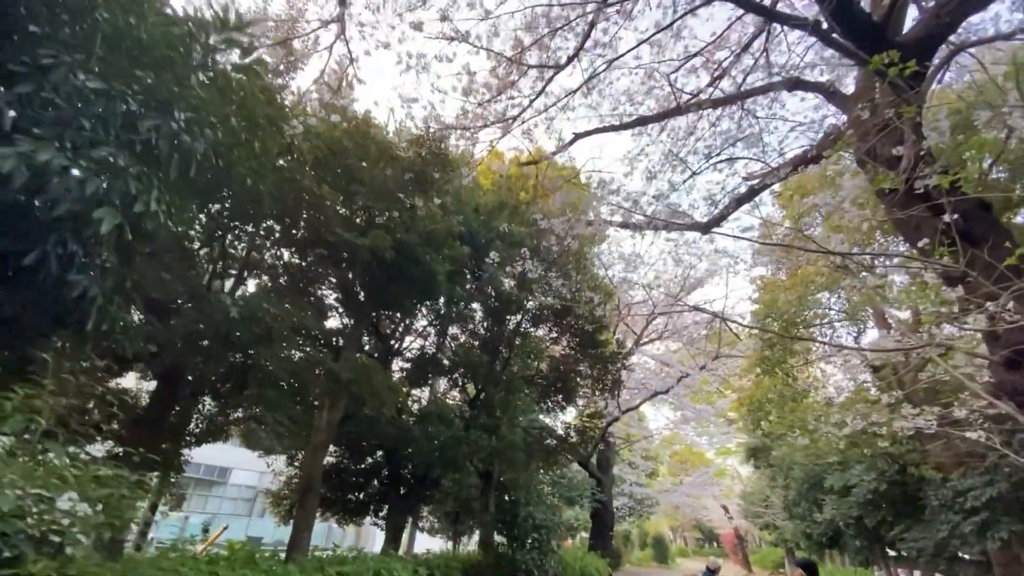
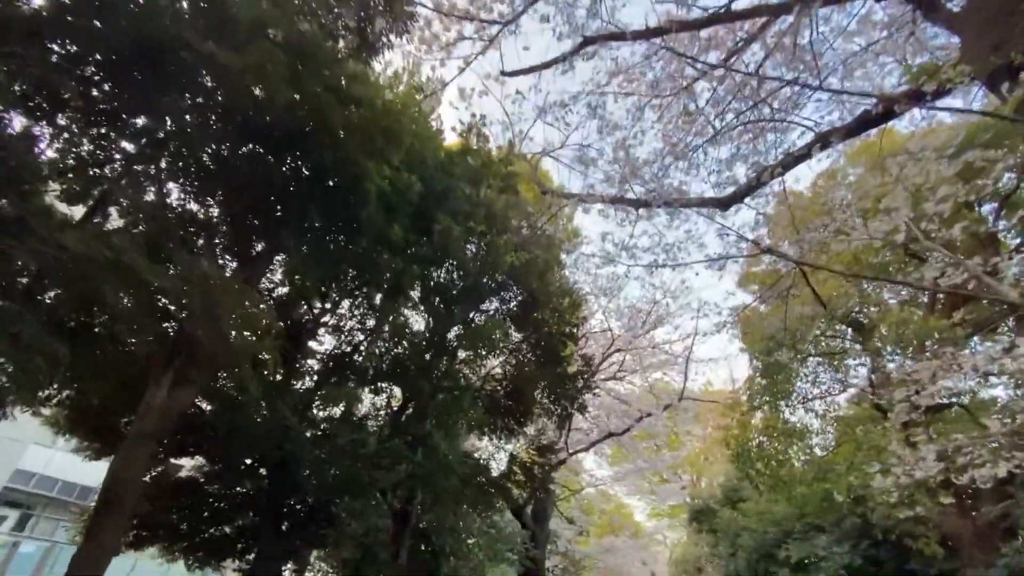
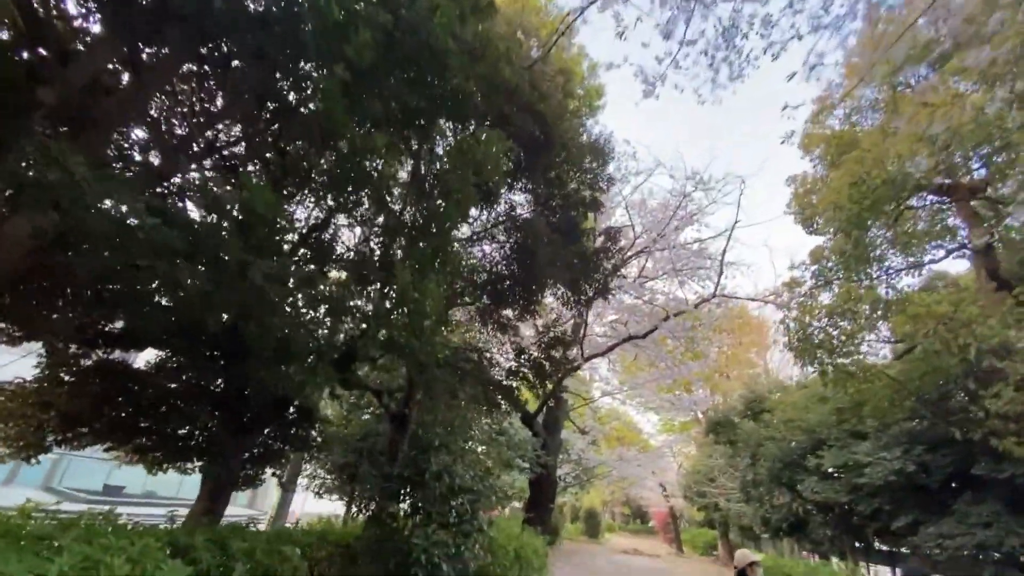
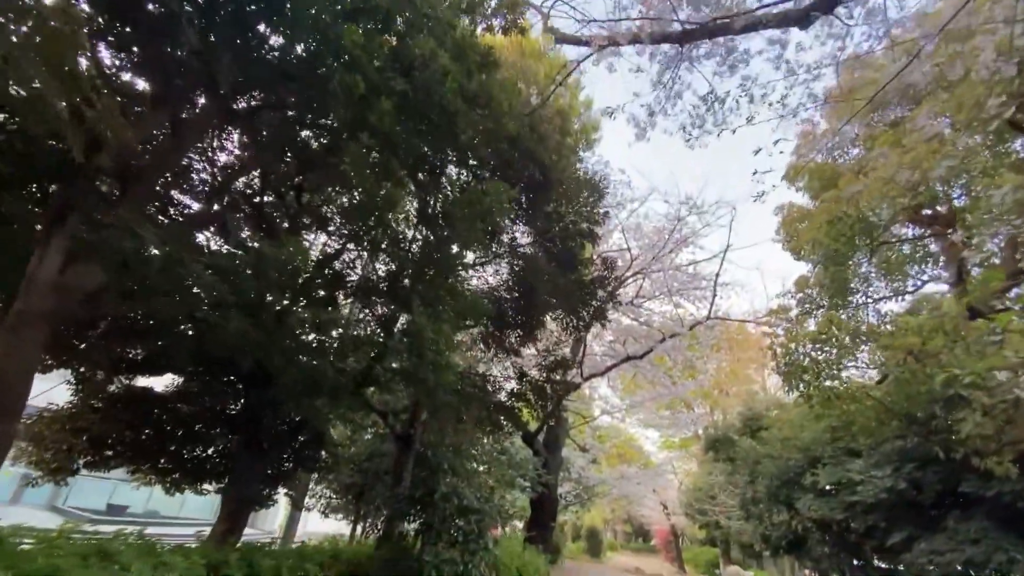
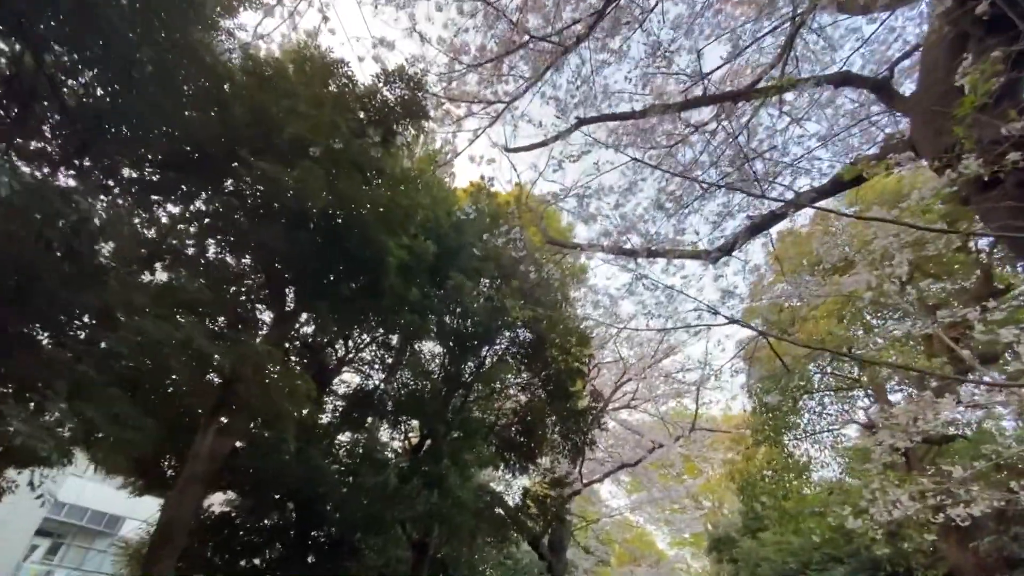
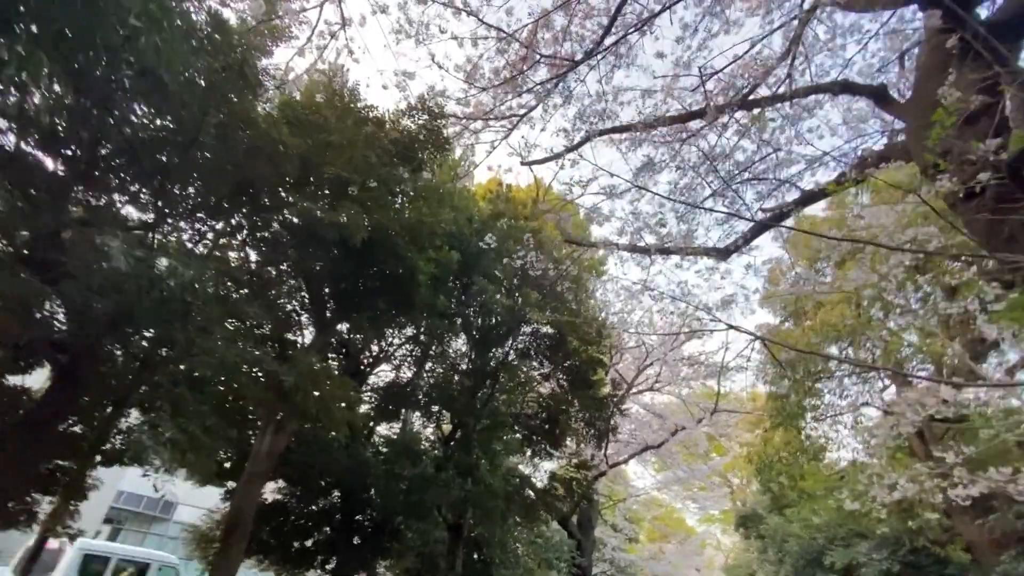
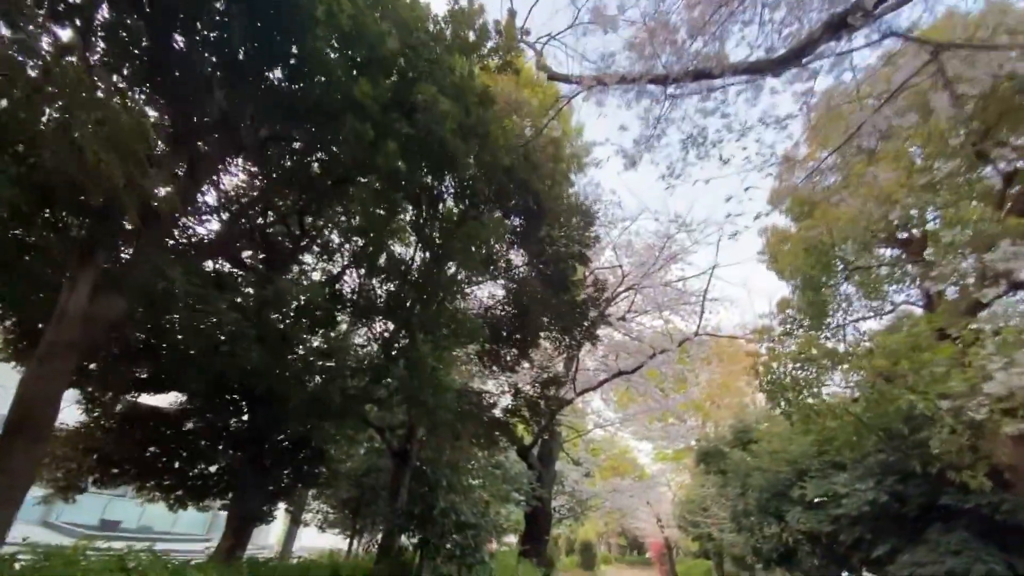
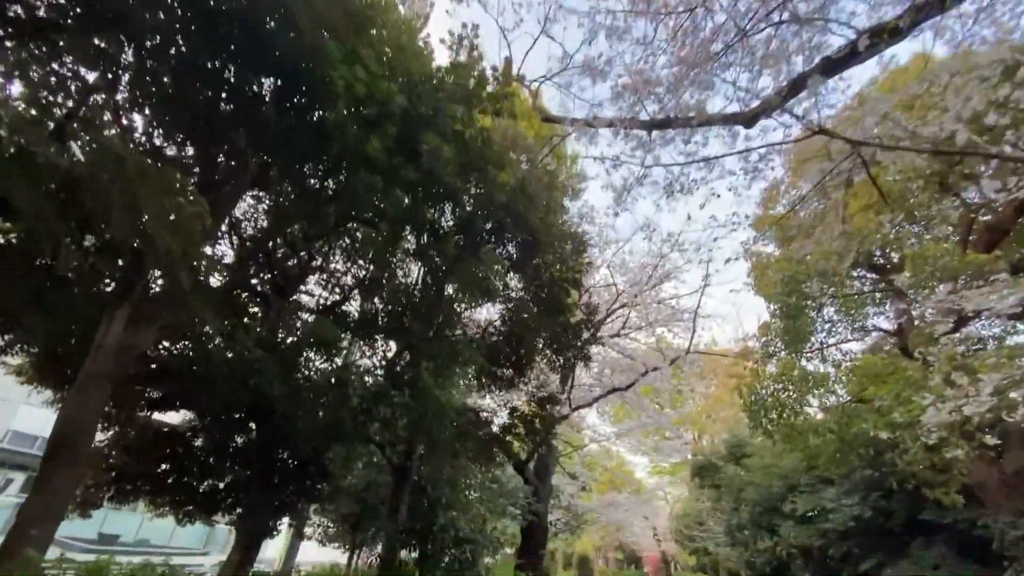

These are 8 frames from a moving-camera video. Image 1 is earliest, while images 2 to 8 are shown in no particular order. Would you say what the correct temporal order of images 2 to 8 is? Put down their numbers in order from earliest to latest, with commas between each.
6, 5, 2, 8, 7, 4, 3
